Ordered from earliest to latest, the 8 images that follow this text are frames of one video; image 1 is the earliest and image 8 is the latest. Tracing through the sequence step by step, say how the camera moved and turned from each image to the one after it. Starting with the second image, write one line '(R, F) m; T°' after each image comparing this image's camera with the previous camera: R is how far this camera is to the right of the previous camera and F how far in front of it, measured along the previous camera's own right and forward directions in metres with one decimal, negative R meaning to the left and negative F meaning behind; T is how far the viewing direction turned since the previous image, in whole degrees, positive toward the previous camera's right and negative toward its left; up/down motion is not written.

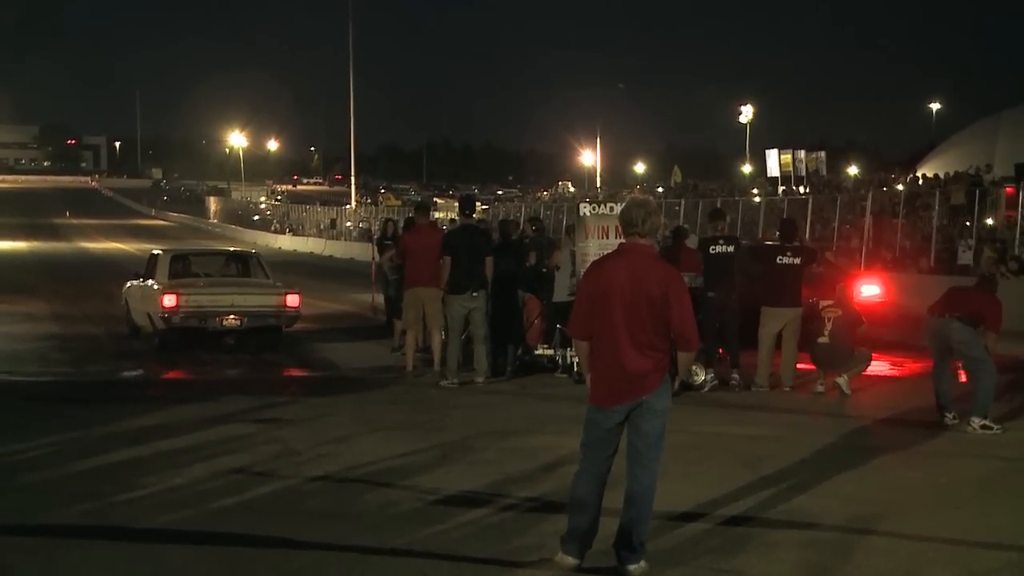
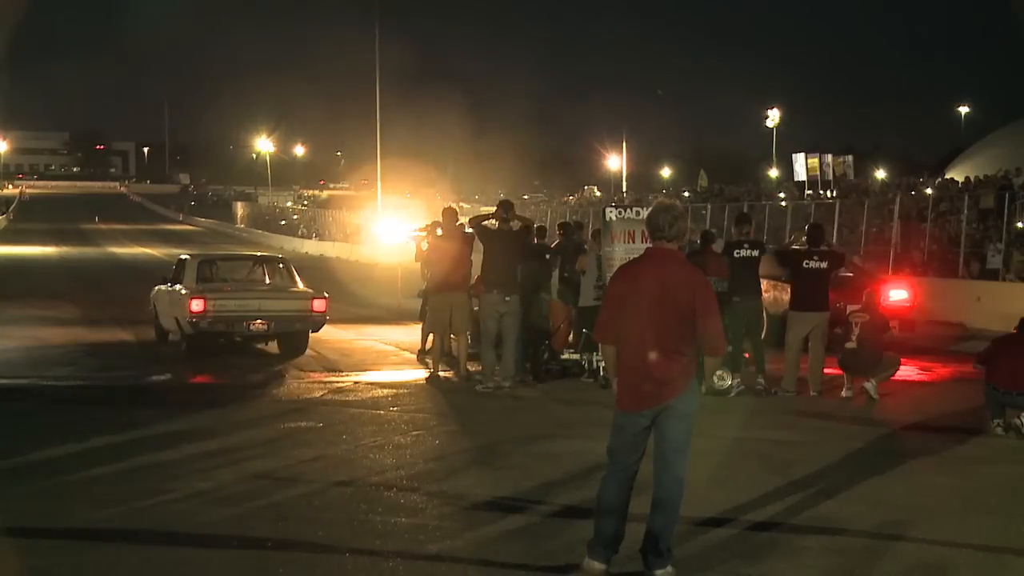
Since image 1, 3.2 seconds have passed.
(0.0, 0.0) m; -1°
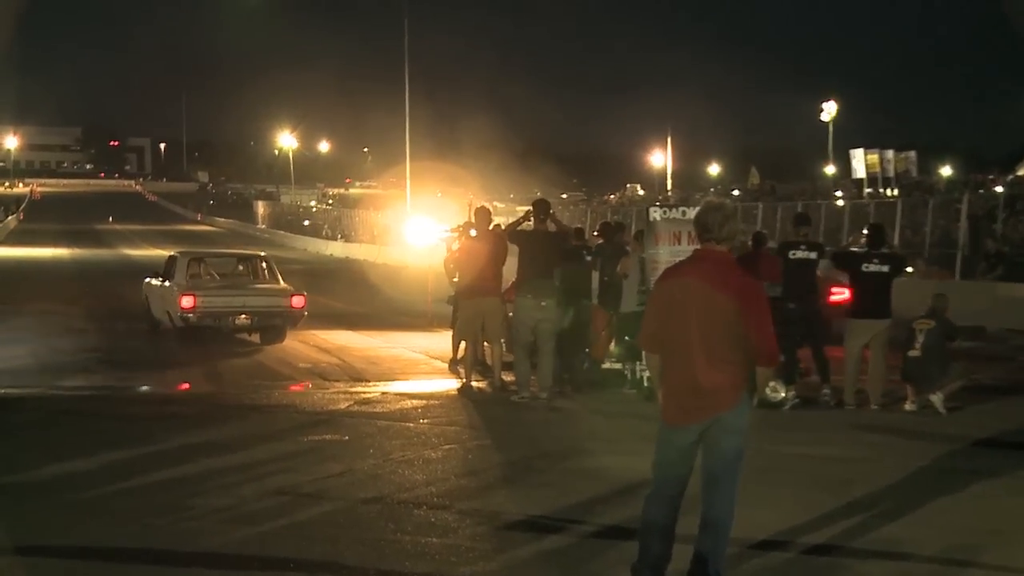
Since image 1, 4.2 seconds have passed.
(0.0, +0.6) m; -1°
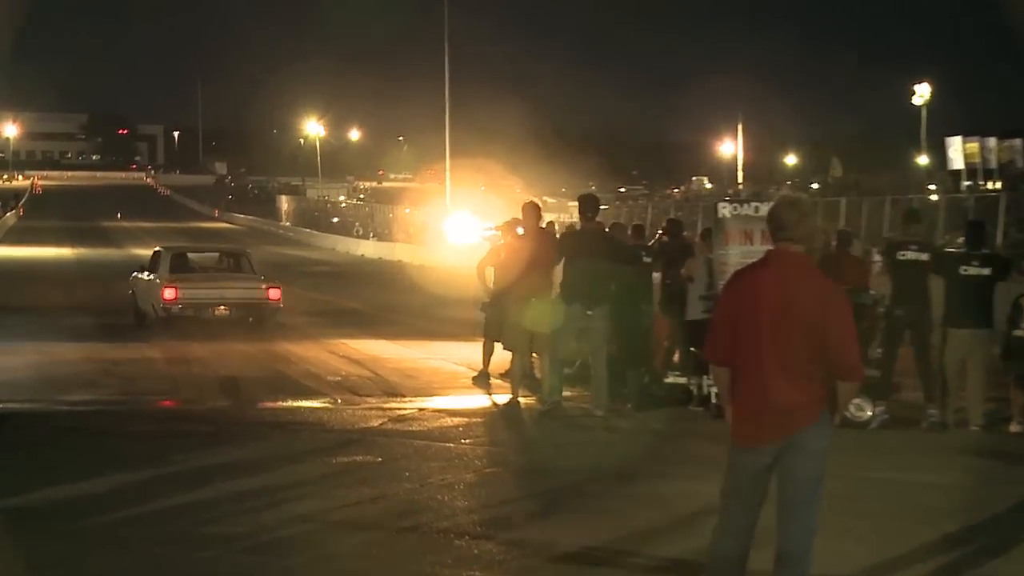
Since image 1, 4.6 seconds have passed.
(0.0, +1.0) m; -1°
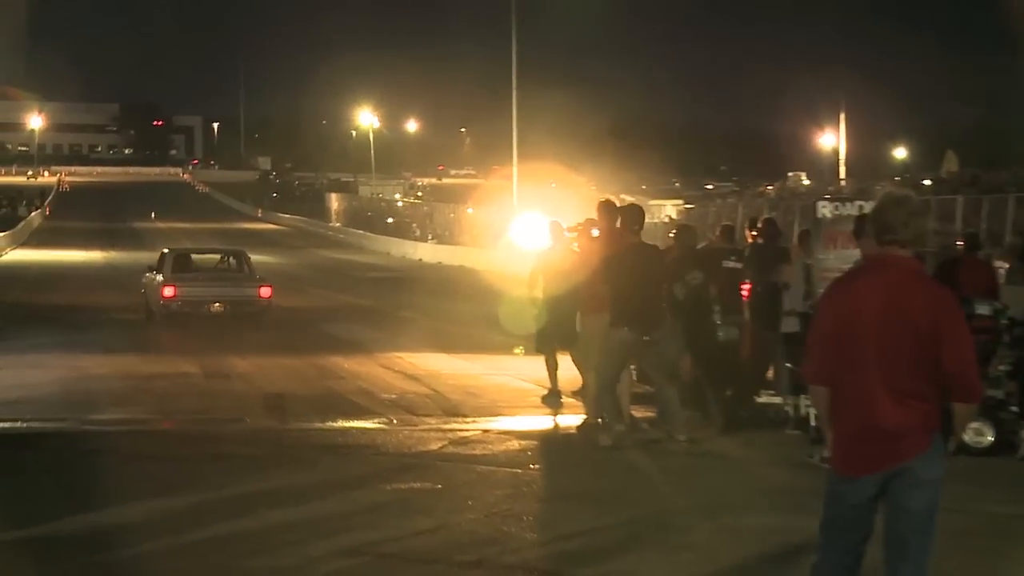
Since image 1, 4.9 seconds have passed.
(0.0, +0.9) m; -2°
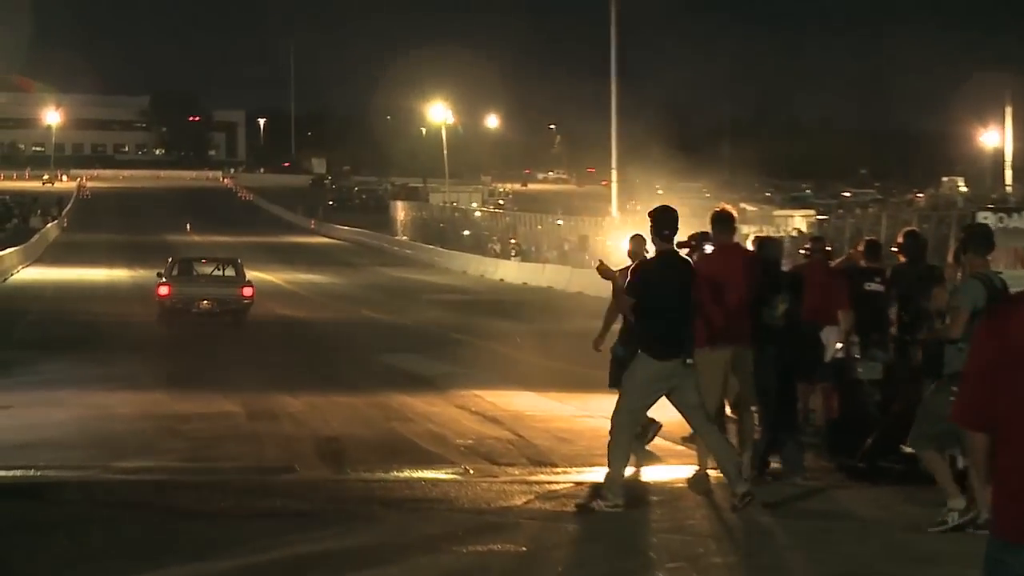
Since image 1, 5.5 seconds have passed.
(-0.1, +1.2) m; -2°
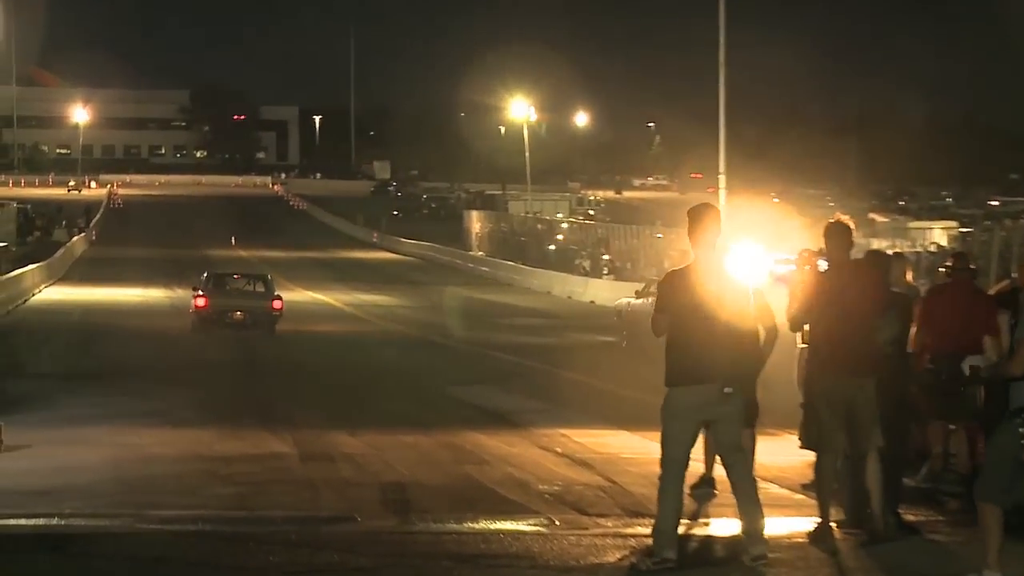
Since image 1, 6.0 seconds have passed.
(0.0, +0.9) m; -2°
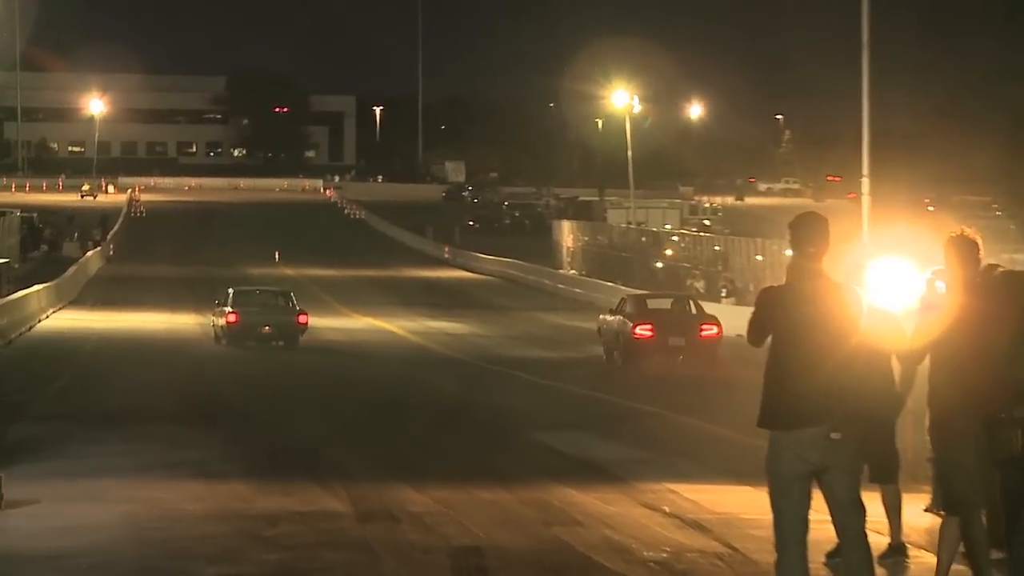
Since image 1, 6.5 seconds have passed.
(-0.1, +1.0) m; -1°
